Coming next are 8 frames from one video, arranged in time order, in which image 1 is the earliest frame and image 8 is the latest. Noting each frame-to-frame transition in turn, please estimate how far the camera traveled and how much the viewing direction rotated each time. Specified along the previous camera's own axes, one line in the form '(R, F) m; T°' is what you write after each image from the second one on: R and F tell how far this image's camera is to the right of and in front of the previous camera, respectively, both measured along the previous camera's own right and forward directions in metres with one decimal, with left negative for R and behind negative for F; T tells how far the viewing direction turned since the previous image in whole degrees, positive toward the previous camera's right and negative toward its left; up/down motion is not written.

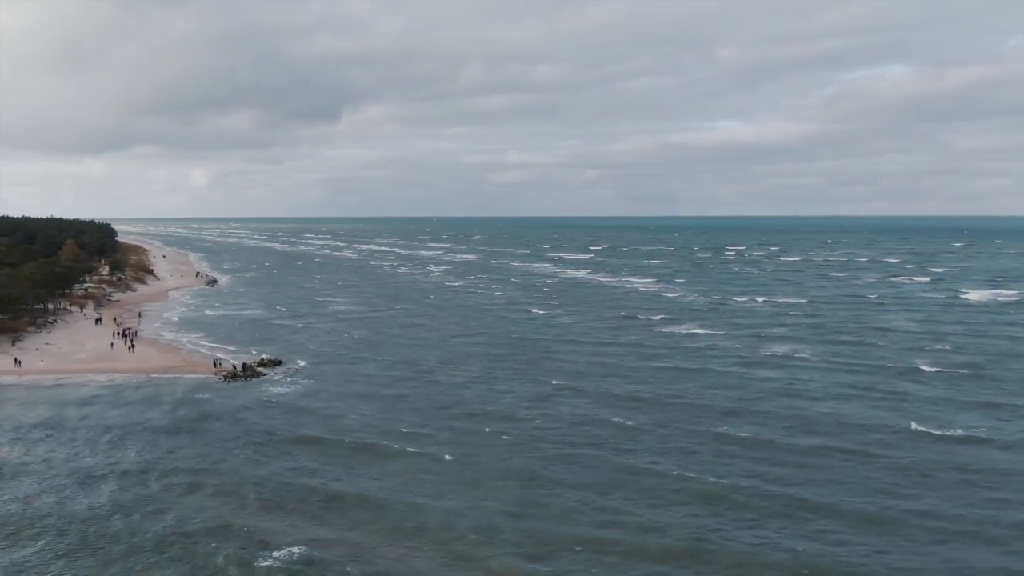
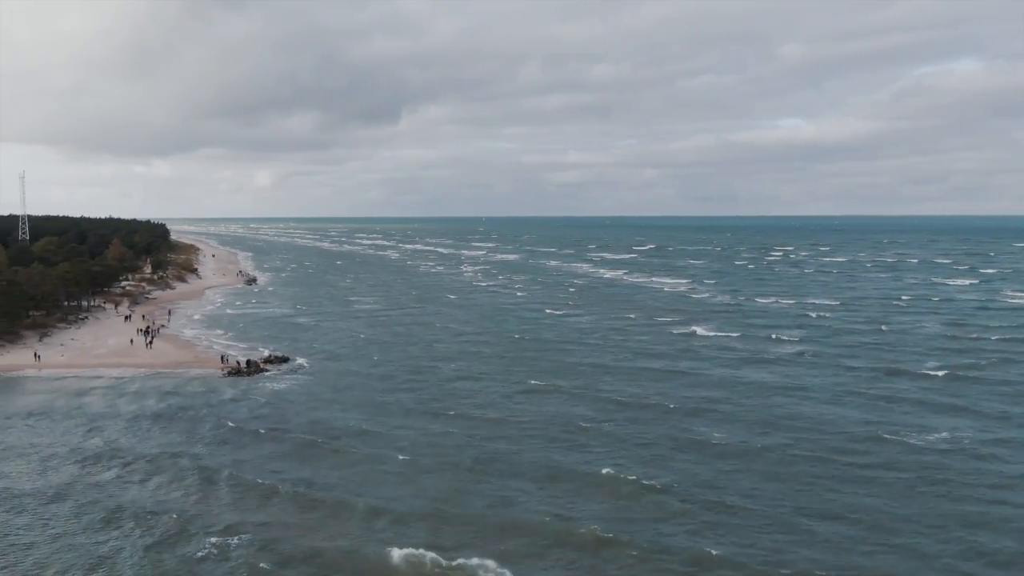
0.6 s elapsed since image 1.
(+3.2, -0.5) m; -4°
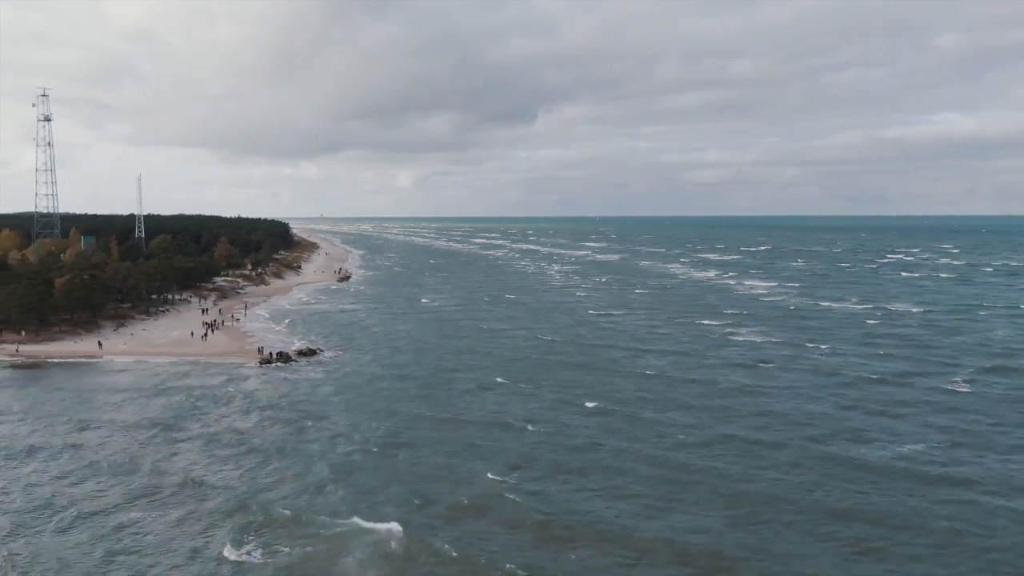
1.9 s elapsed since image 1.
(+6.5, -0.8) m; -8°
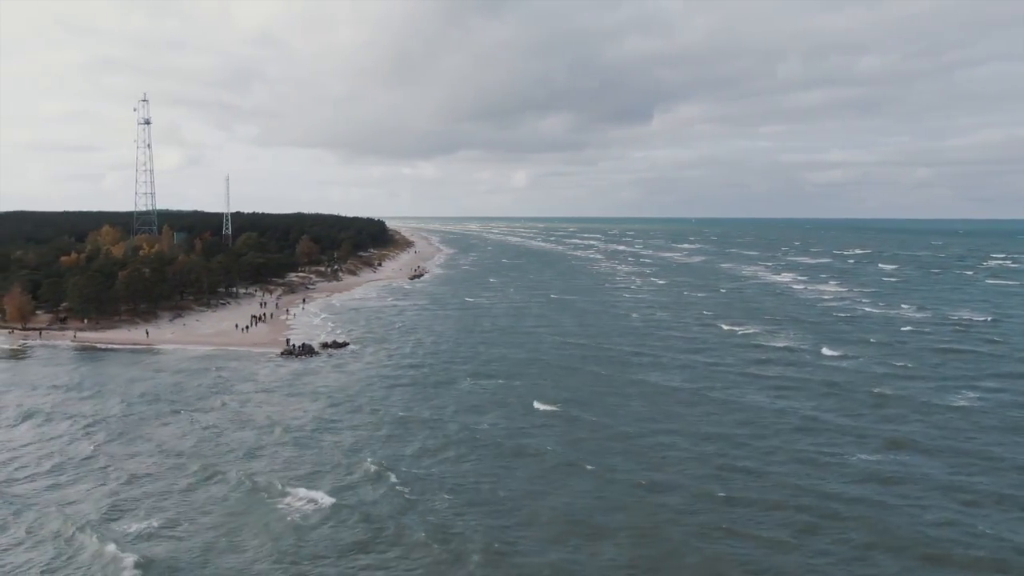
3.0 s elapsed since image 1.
(+5.9, -0.9) m; -7°
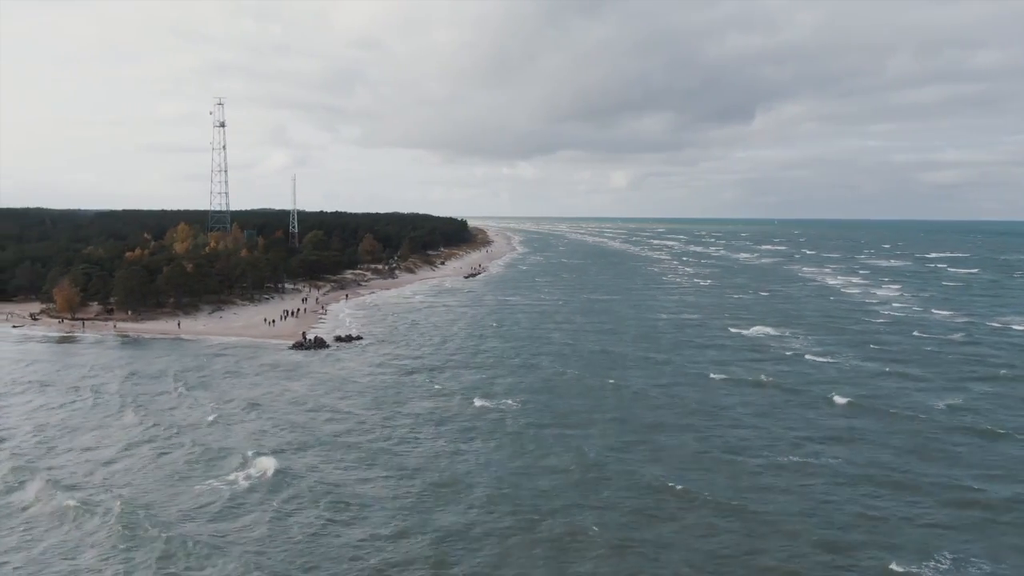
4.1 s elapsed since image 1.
(+5.8, -0.8) m; -6°
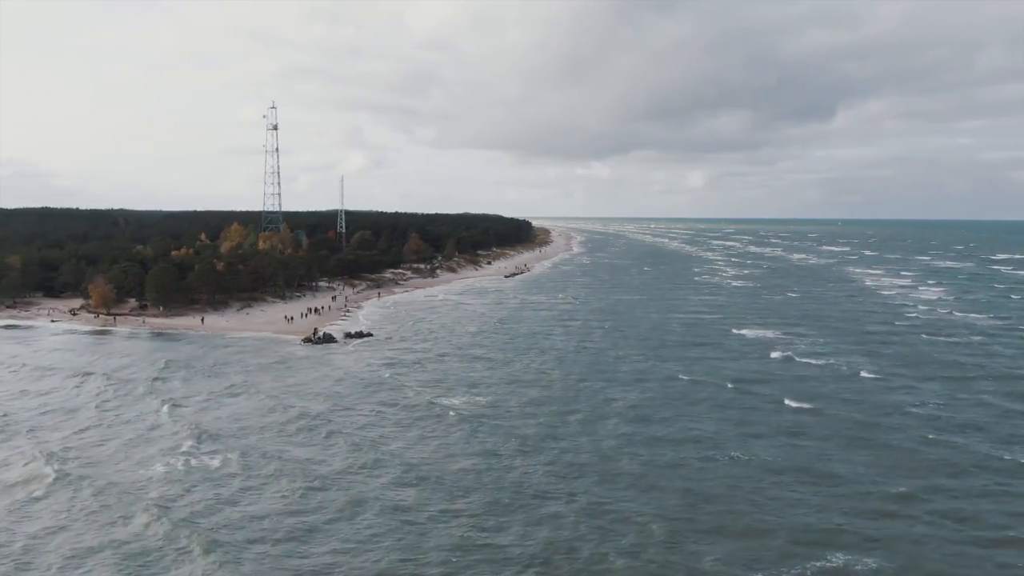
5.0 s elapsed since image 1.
(+4.5, -0.6) m; -5°
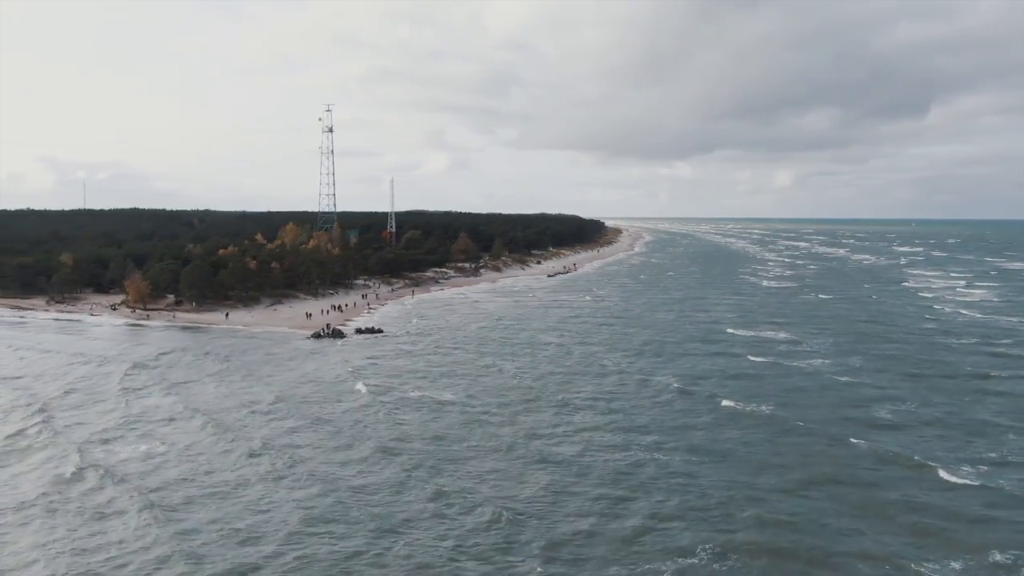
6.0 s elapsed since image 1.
(+5.2, -0.6) m; -5°
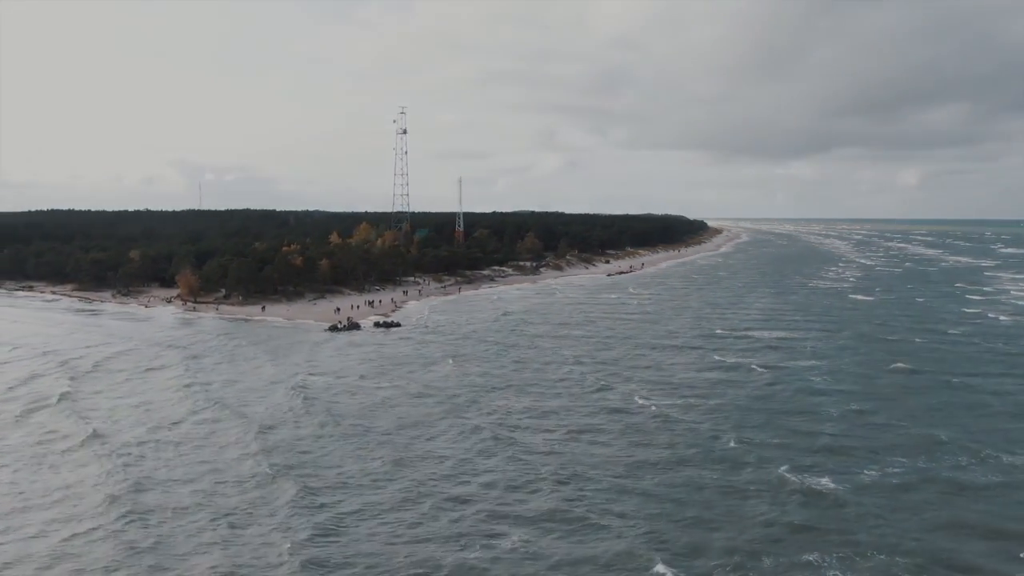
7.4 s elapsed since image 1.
(+7.0, -0.6) m; -7°
